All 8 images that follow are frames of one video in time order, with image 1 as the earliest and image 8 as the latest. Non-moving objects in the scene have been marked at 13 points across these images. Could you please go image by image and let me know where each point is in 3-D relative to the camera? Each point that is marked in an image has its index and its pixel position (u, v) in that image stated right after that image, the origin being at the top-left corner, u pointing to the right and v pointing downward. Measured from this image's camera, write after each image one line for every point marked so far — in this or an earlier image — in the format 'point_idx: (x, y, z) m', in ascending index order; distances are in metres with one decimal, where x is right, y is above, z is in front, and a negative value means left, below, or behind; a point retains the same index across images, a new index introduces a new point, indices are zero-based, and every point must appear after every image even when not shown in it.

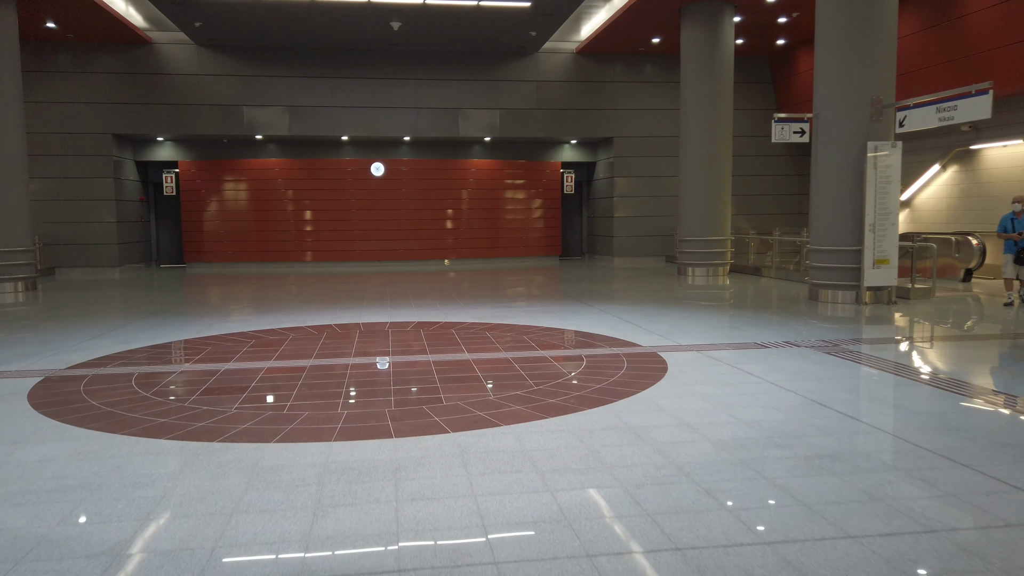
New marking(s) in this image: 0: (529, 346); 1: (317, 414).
0: (+0.2, -0.7, +8.4) m
1: (-1.4, -0.9, +5.6) m
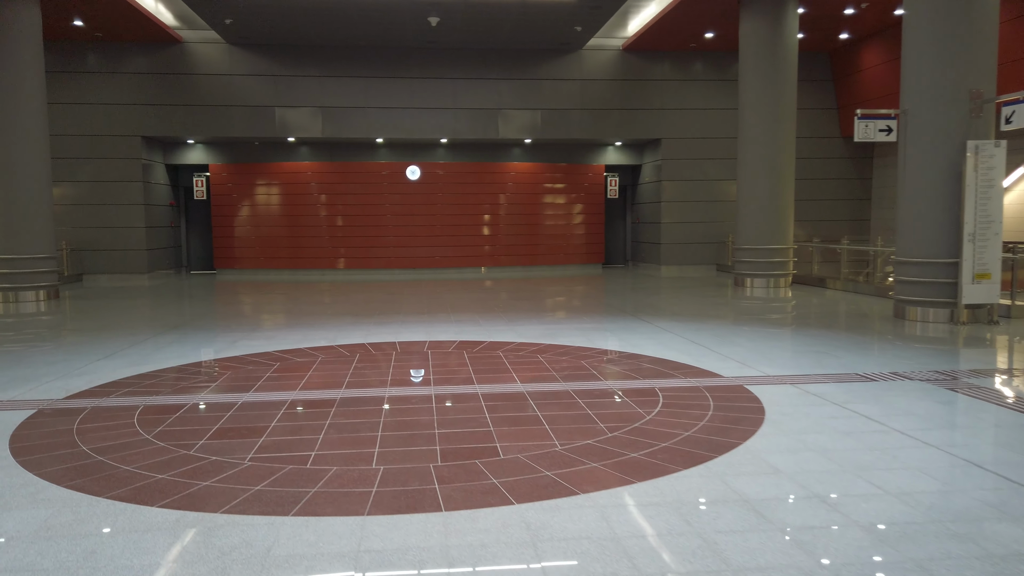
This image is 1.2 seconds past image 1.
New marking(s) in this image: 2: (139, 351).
0: (+0.8, -0.8, +7.3) m
1: (-1.0, -1.1, +4.5) m
2: (-4.5, -0.8, +9.2) m
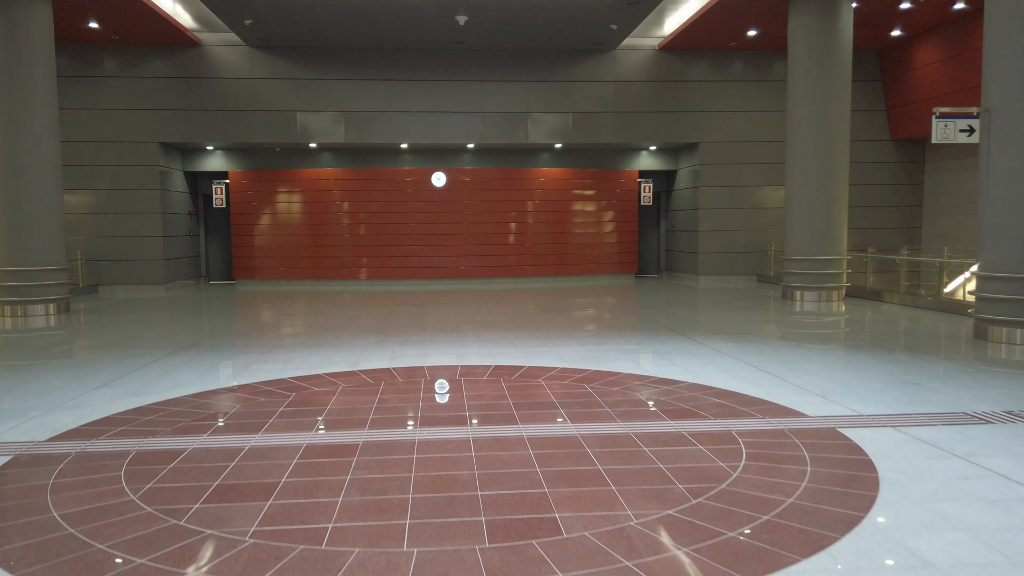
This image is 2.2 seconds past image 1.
0: (+1.2, -1.0, +6.3) m
1: (-0.7, -1.3, +3.6) m
2: (-4.0, -1.0, +8.3) m
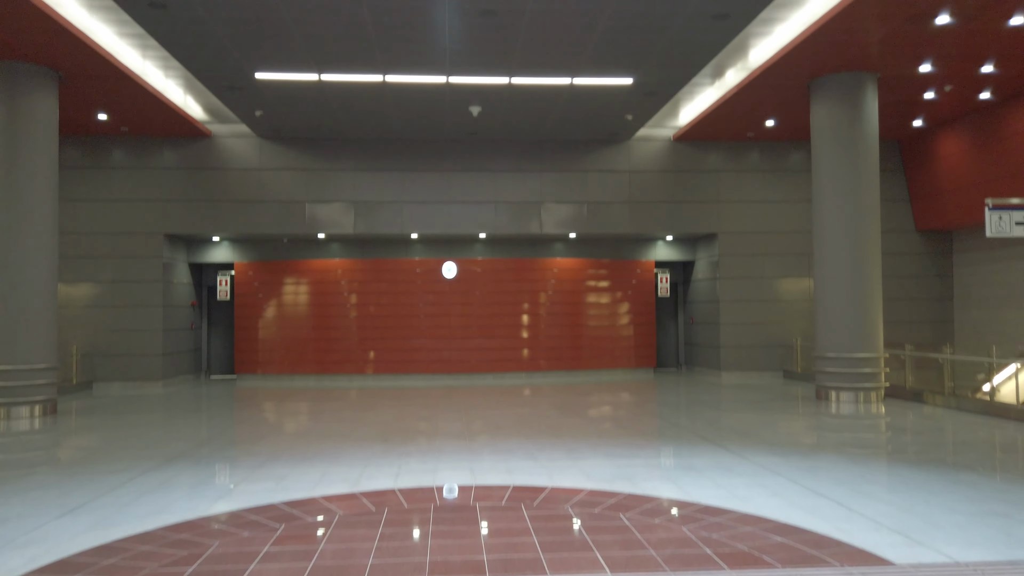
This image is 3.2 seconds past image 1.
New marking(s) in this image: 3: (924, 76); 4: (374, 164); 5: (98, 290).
0: (+1.3, -1.9, +5.3) m
1: (-0.5, -1.8, +2.6) m
2: (-3.8, -2.0, +7.4) m
3: (+7.9, +4.0, +14.7) m
4: (-3.5, +3.1, +19.4) m
5: (-10.1, 0.0, +18.8) m
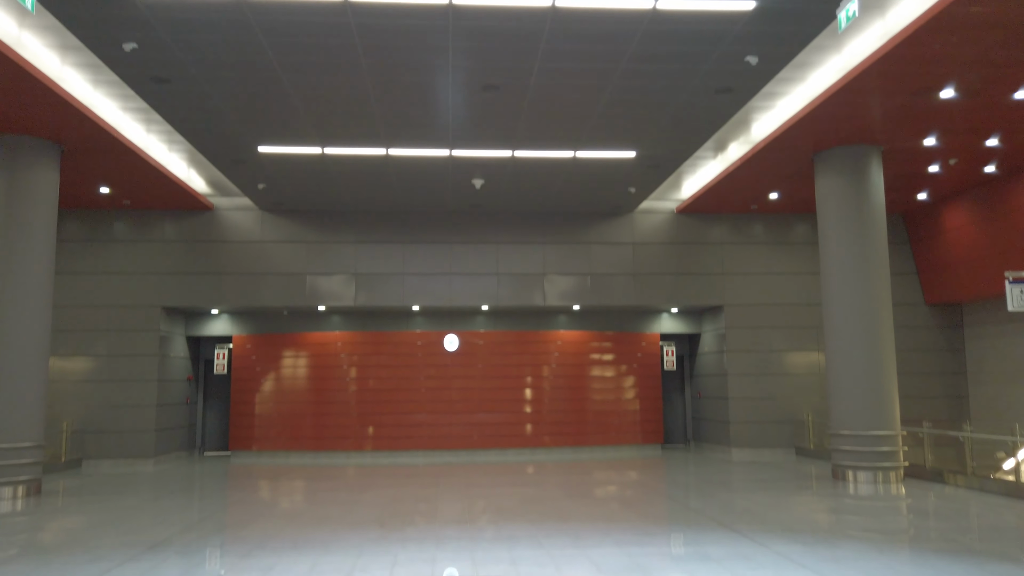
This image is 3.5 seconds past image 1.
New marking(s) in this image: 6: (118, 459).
0: (+1.4, -2.4, +4.8) m
1: (-0.5, -2.1, +2.1) m
2: (-3.8, -2.8, +6.9) m
3: (+8.0, +2.6, +14.7) m
4: (-3.4, +1.3, +19.3) m
5: (-10.1, -1.8, +18.4) m
6: (-9.3, -4.0, +18.1) m
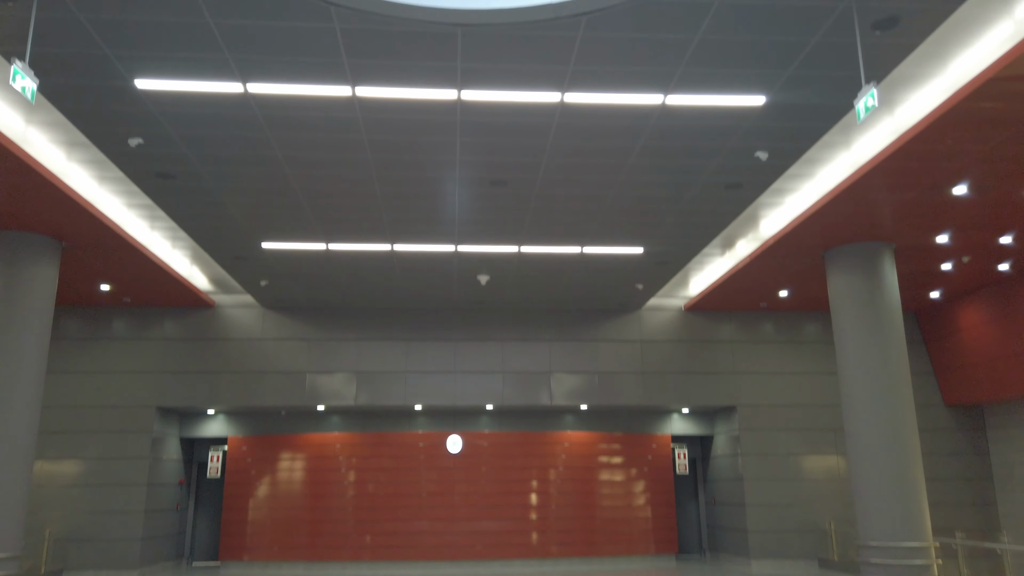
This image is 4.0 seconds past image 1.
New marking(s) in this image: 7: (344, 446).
0: (+1.4, -3.0, +4.0) m
1: (-0.4, -2.3, +1.4) m
2: (-3.7, -3.6, +6.1) m
3: (+8.1, +0.8, +14.4) m
4: (-3.3, -1.1, +18.9) m
5: (-9.9, -4.1, +17.6) m
6: (-9.2, -6.3, +17.1) m
7: (-4.3, -4.1, +19.7) m
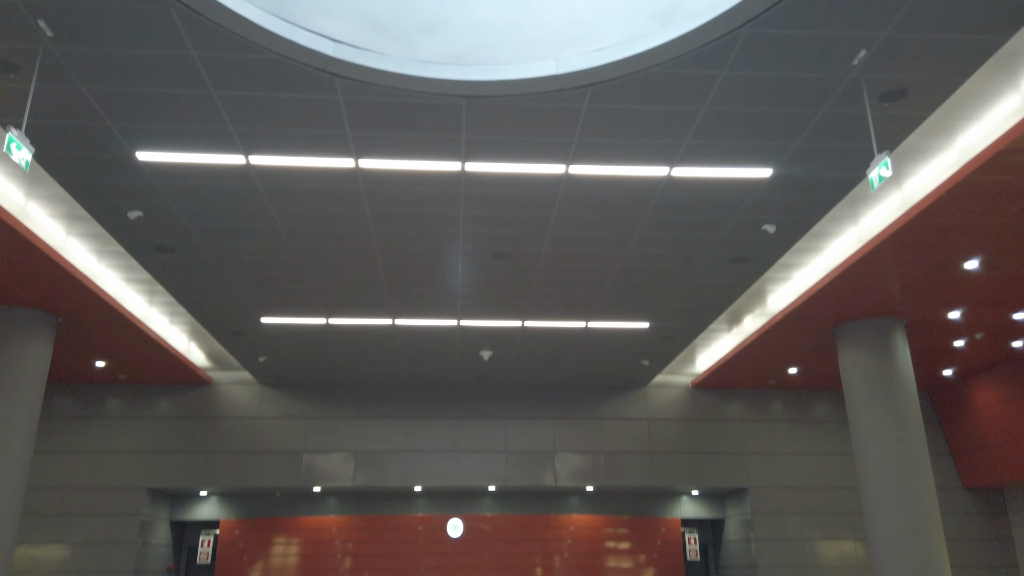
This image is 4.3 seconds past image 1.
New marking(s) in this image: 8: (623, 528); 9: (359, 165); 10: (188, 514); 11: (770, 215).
0: (+1.5, -3.3, +3.5) m
1: (-0.4, -2.4, +0.9) m
2: (-3.7, -4.1, +5.4) m
3: (+8.1, -0.7, +14.2) m
4: (-3.2, -3.0, +18.5) m
5: (-9.9, -5.8, +16.9) m
6: (-9.1, -7.9, +16.2) m
7: (-4.3, -6.0, +19.0) m
8: (+2.9, -6.2, +19.6) m
9: (-1.7, +1.3, +8.3) m
10: (-8.1, -5.6, +19.1) m
11: (+3.2, +0.9, +9.6) m
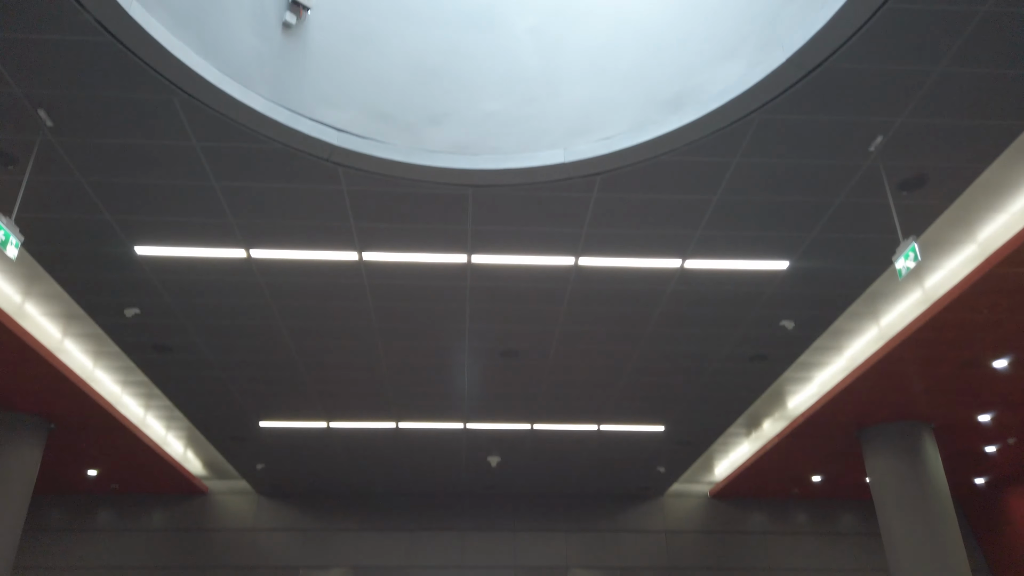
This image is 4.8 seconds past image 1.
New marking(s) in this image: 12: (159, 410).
0: (+1.5, -3.6, +2.6) m
1: (-0.4, -2.3, +0.2) m
2: (-3.6, -4.7, +4.5) m
3: (+8.3, -2.4, +13.5) m
4: (-3.0, -5.4, +17.5) m
5: (-9.7, -8.0, +15.7) m
6: (-8.9, -10.0, +14.6) m
7: (-4.0, -8.4, +17.6) m
8: (+3.1, -8.7, +18.2) m
9: (-1.6, +0.3, +8.1) m
10: (-7.9, -8.1, +17.9) m
11: (+3.3, -0.3, +9.2) m
12: (-6.5, -2.2, +14.1) m
